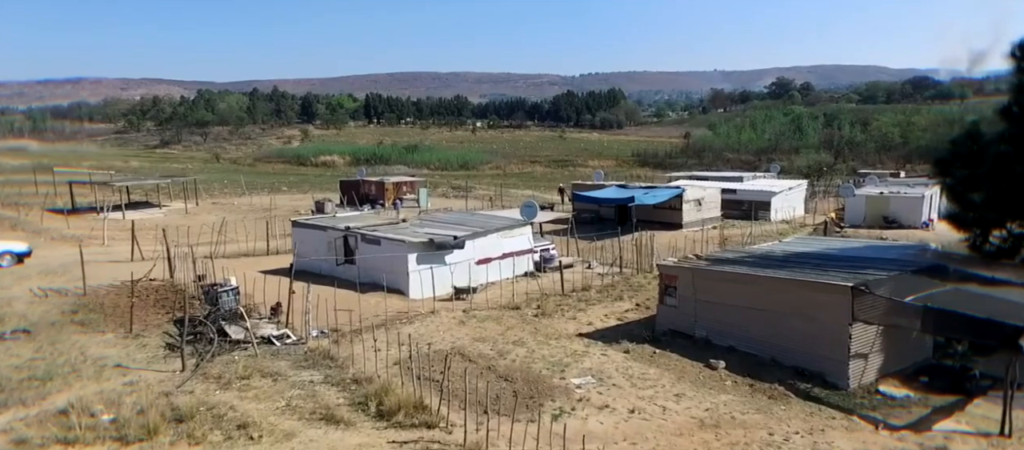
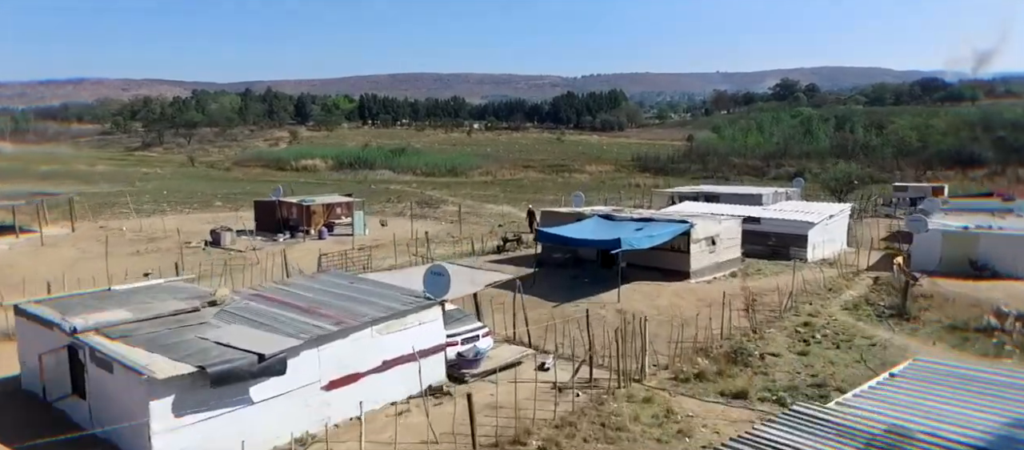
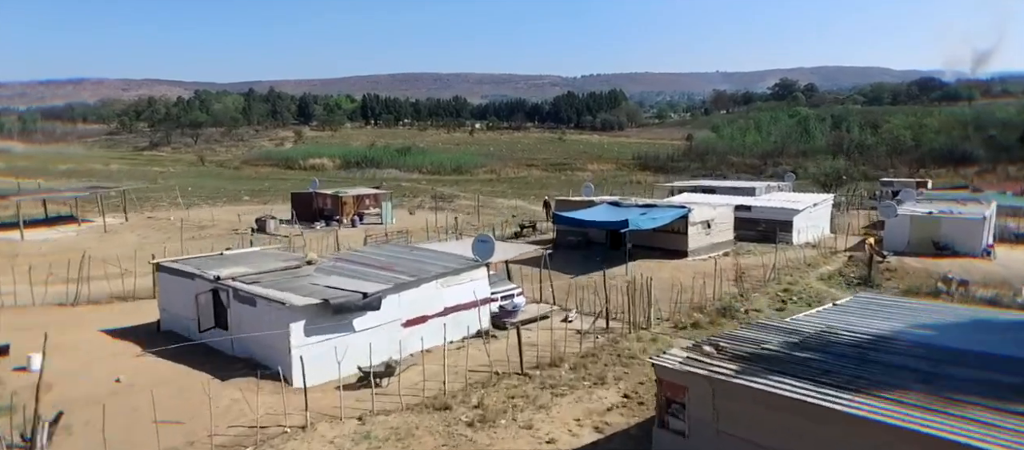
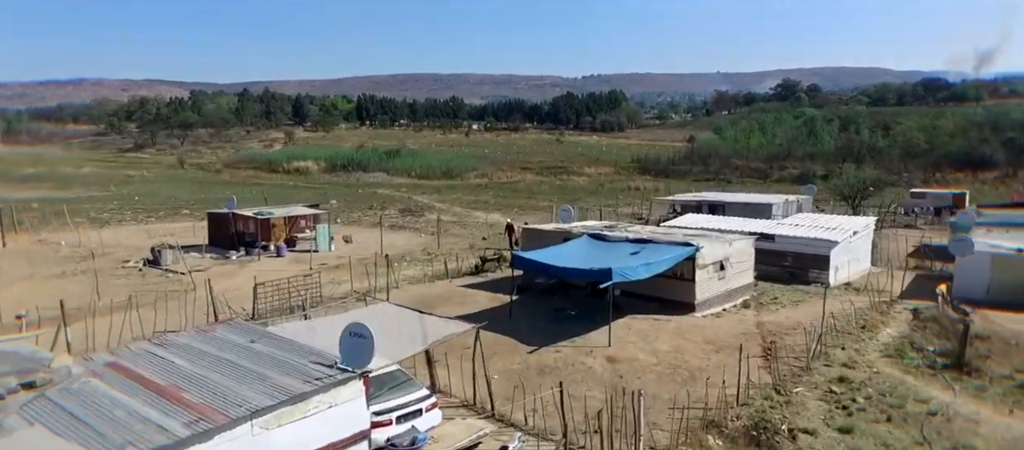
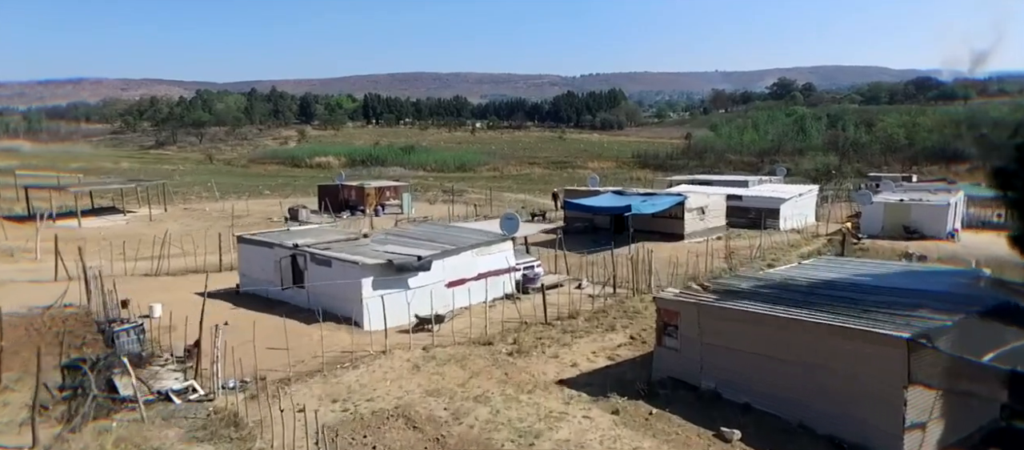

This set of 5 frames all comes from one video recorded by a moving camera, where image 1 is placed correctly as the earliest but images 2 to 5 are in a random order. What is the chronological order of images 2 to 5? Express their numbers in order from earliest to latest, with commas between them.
5, 3, 2, 4
